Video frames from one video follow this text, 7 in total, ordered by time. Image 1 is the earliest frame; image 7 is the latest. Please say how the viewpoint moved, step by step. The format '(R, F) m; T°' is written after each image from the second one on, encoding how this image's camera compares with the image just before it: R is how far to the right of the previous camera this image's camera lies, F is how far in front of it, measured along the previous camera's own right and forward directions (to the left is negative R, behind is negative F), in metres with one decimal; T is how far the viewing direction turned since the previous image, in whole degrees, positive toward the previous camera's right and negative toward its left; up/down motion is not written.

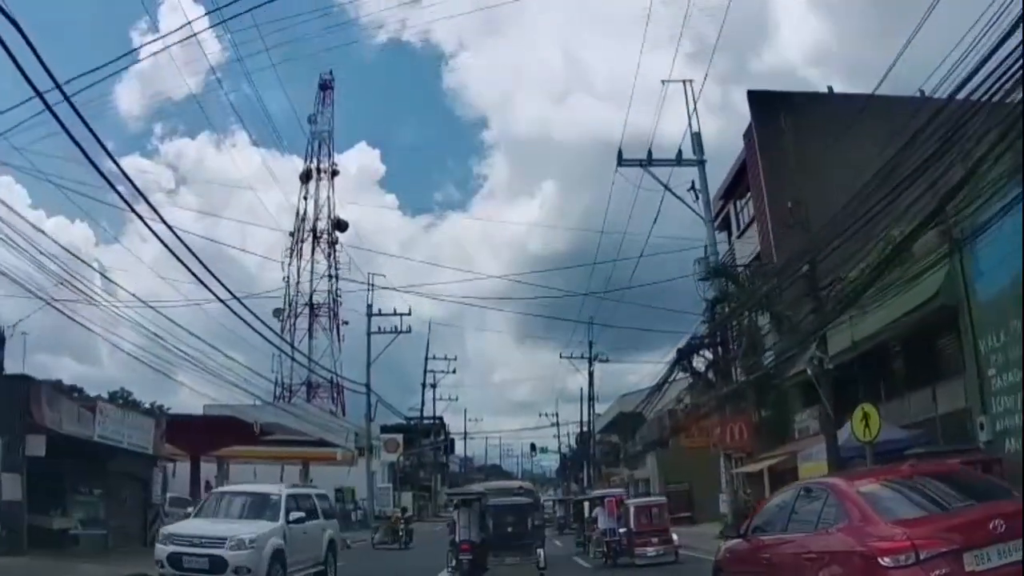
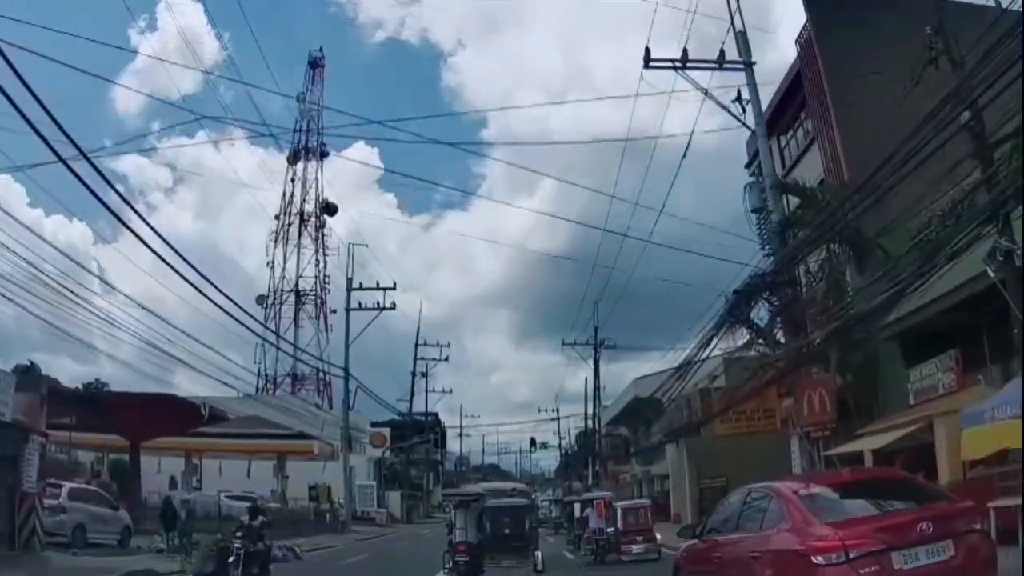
(+0.3, 0.0) m; 0°
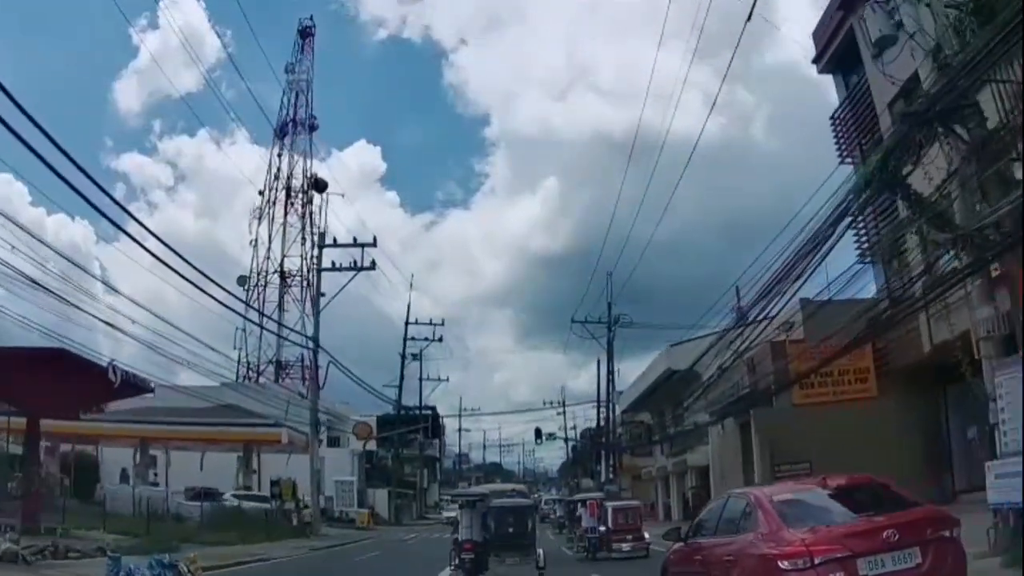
(+0.1, +2.8) m; 0°
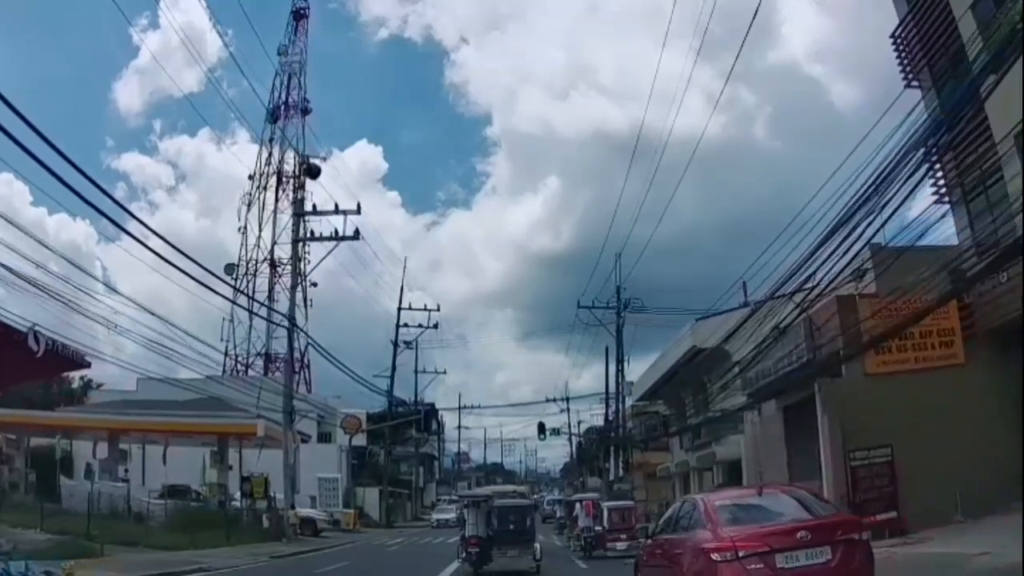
(0.0, +2.5) m; 0°
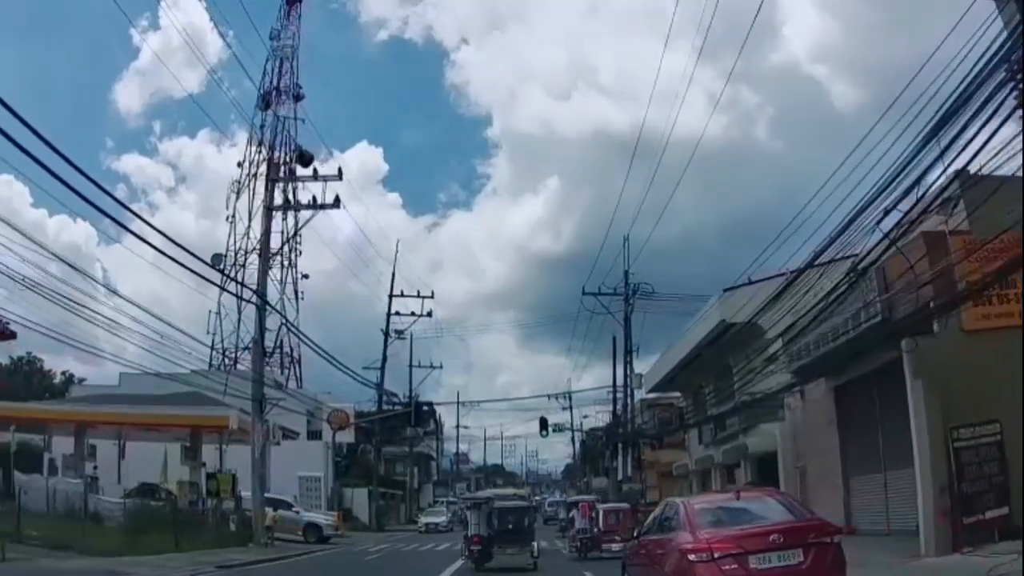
(0.0, +2.2) m; 0°
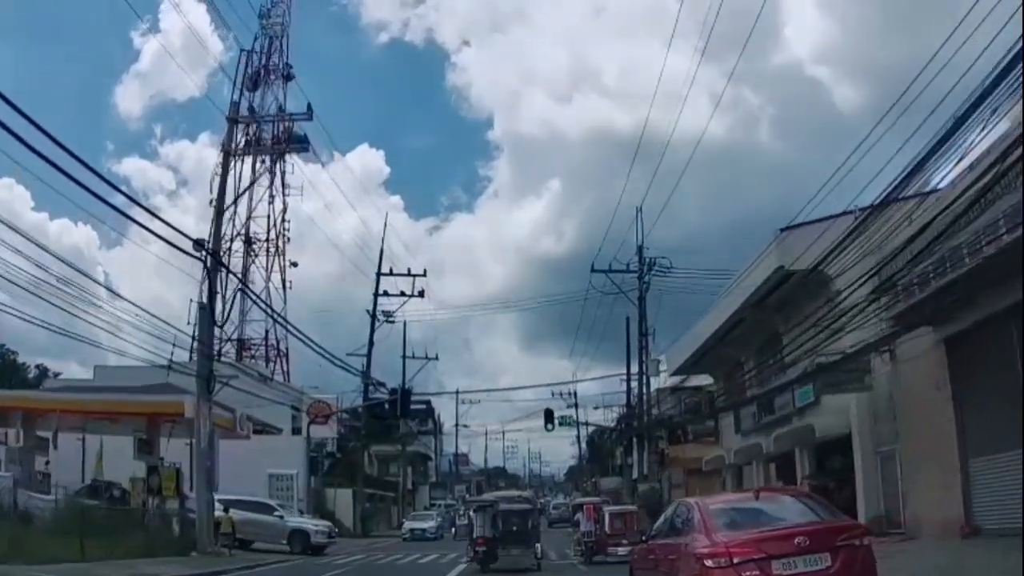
(0.0, +2.9) m; 0°
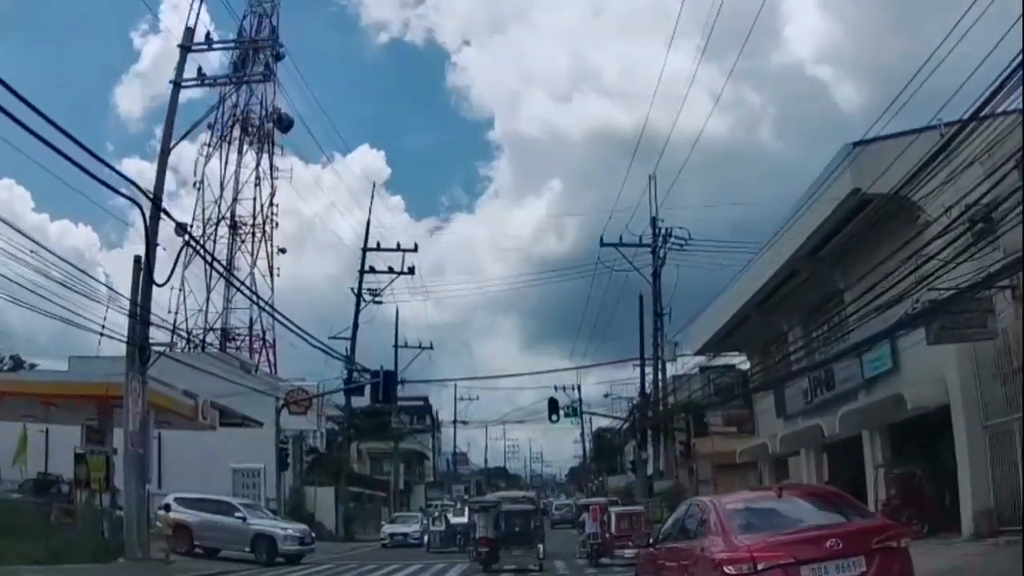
(0.0, +2.5) m; 0°
